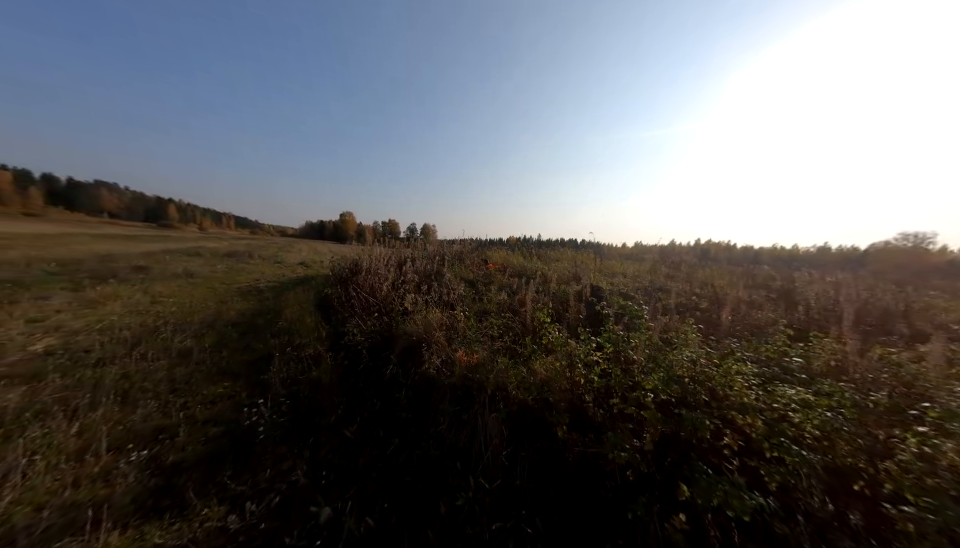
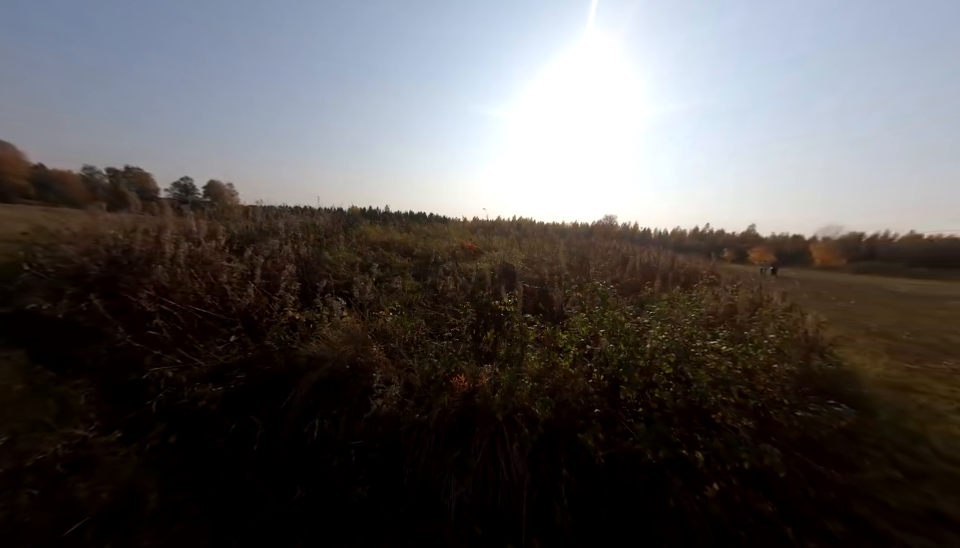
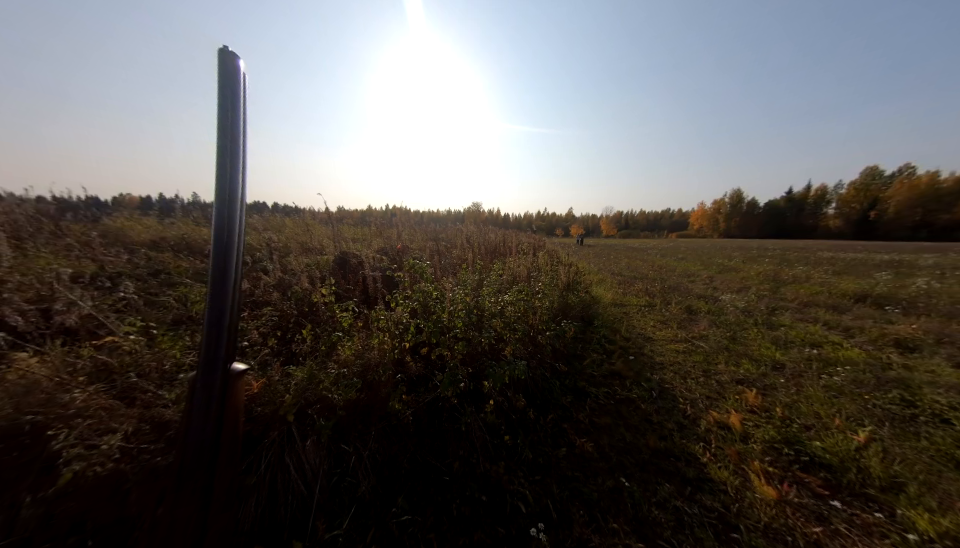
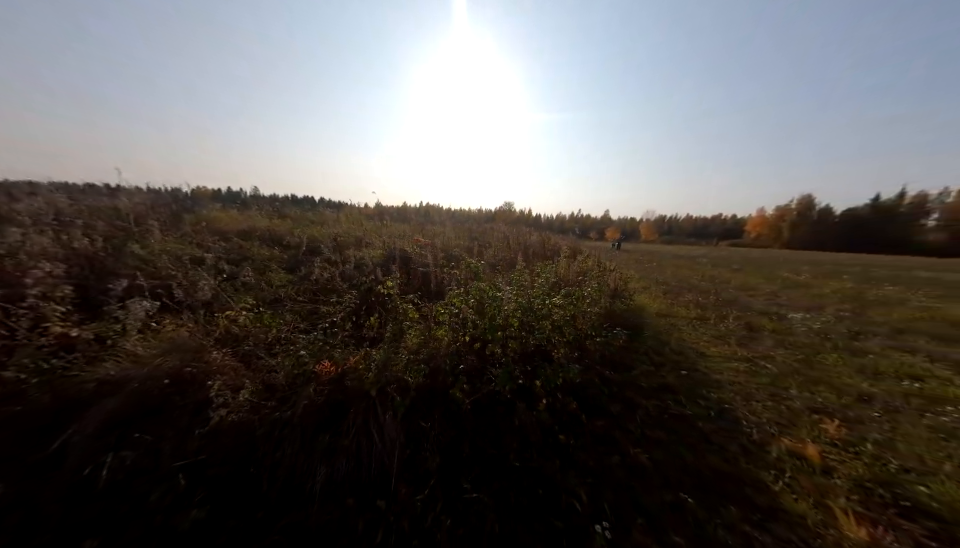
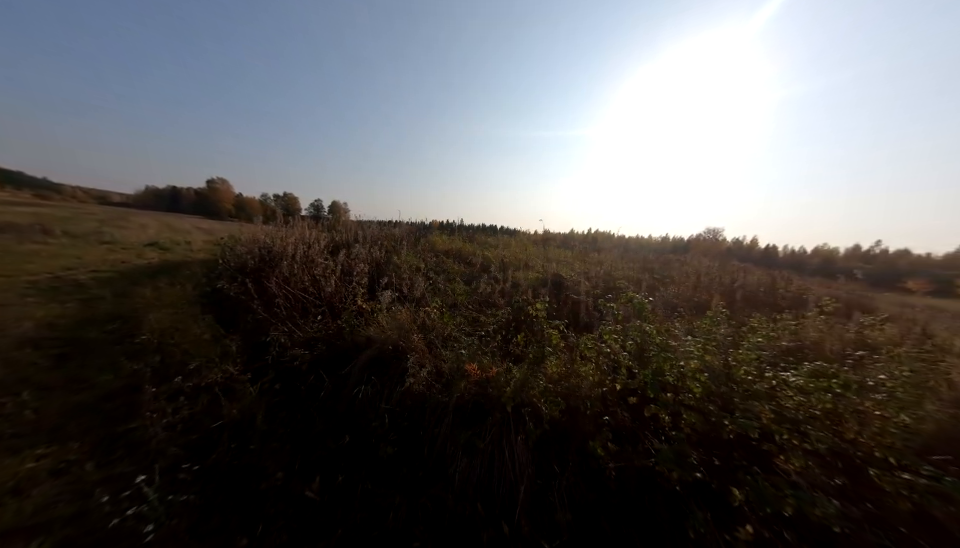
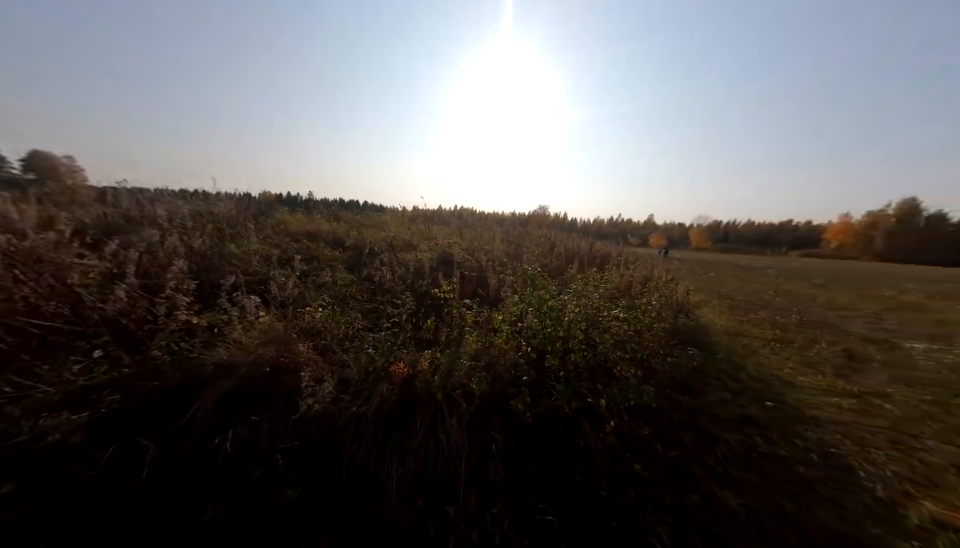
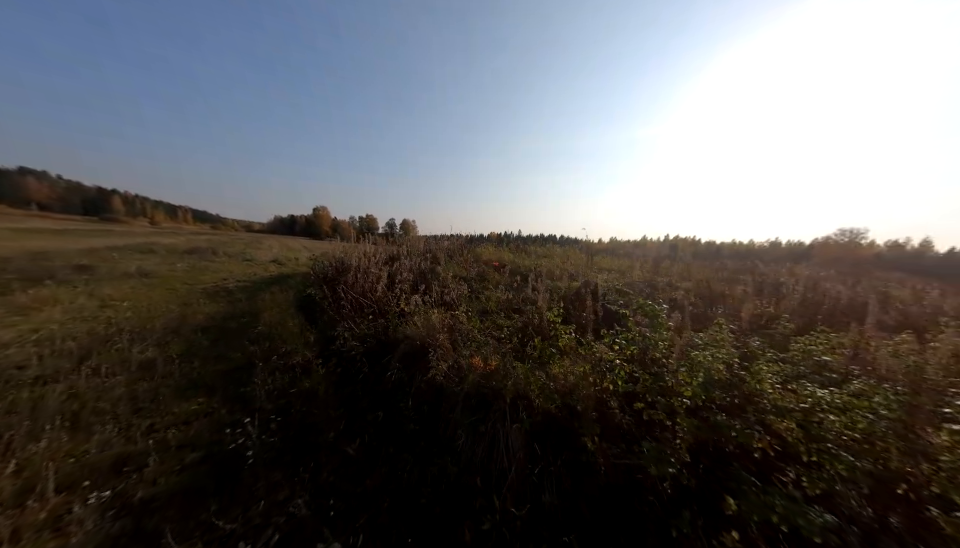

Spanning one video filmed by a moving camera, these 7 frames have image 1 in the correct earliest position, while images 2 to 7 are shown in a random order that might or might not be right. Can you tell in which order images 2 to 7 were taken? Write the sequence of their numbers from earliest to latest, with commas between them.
7, 5, 2, 6, 4, 3
